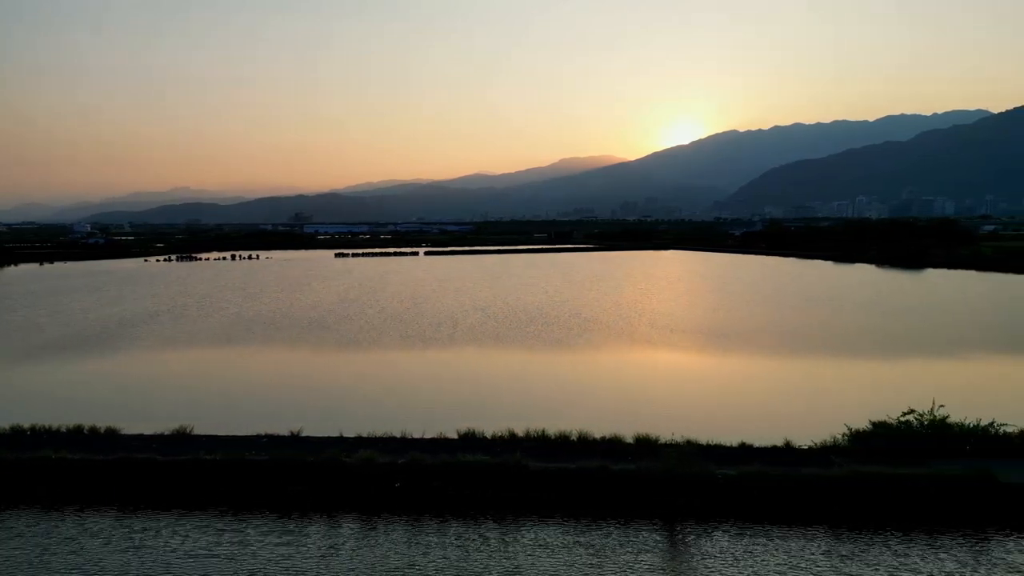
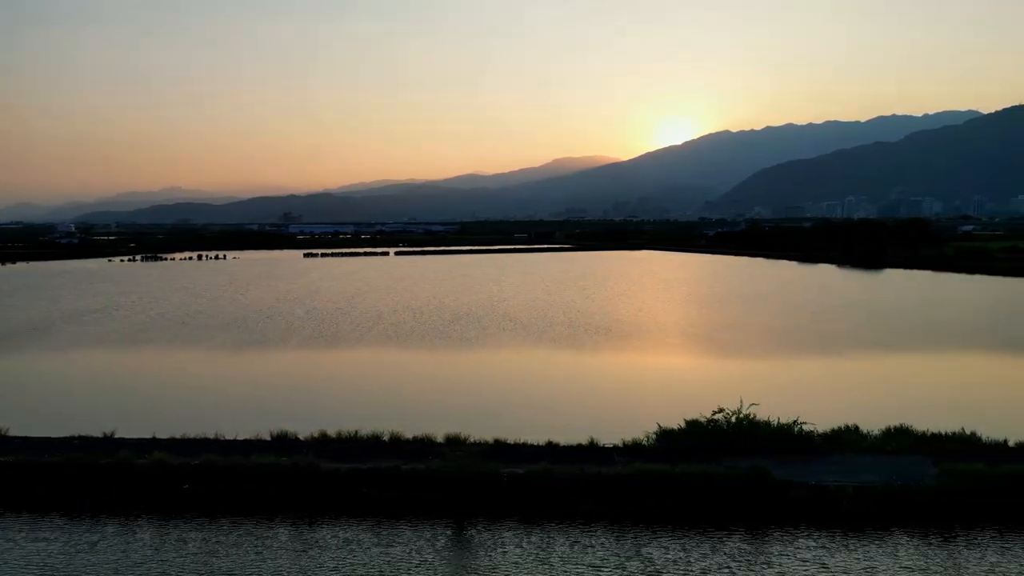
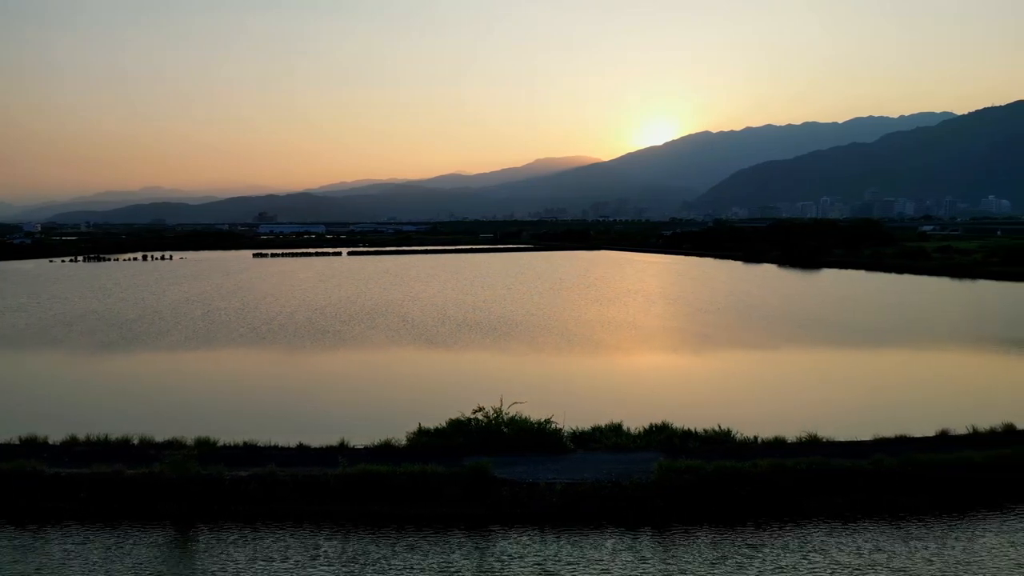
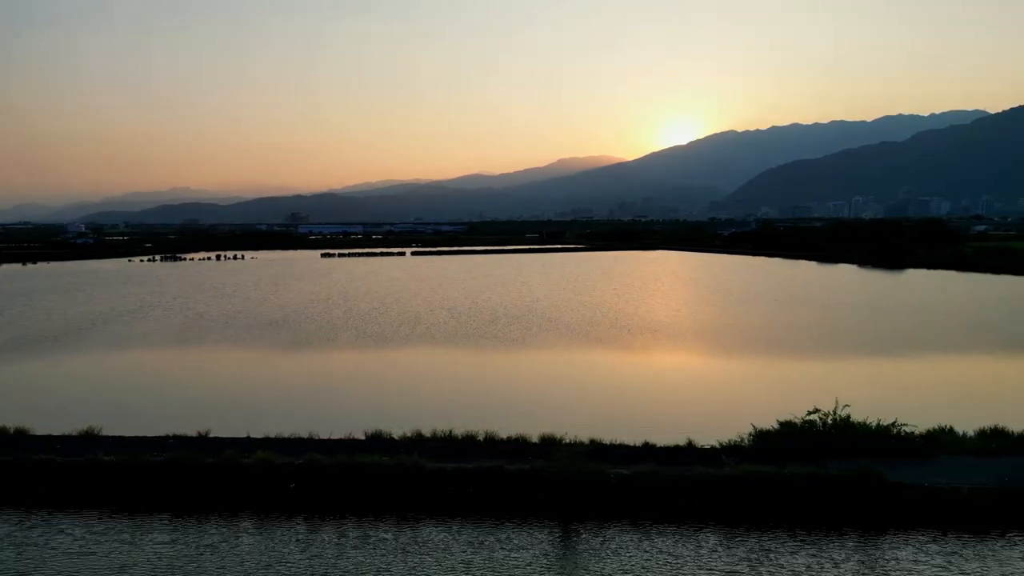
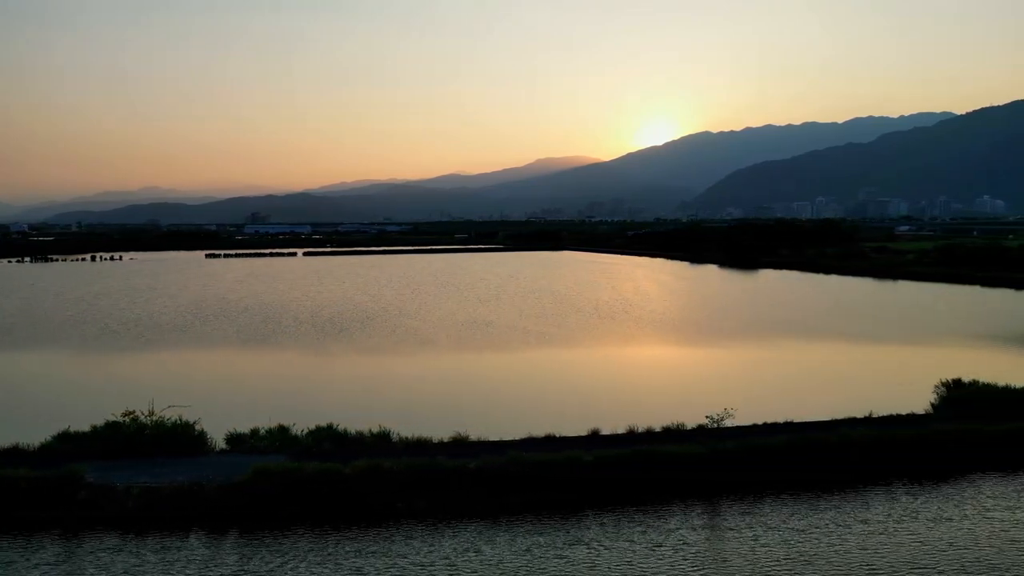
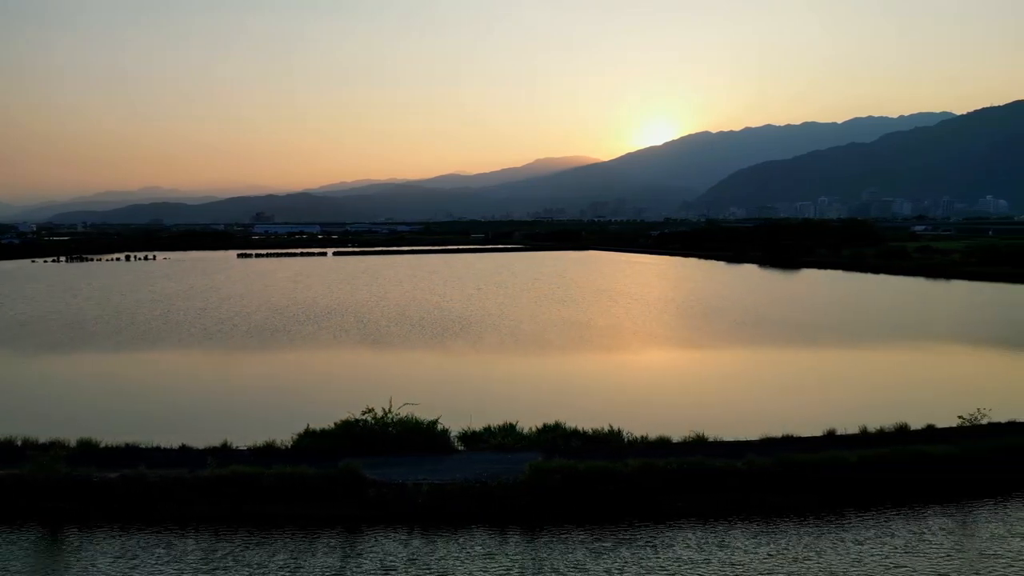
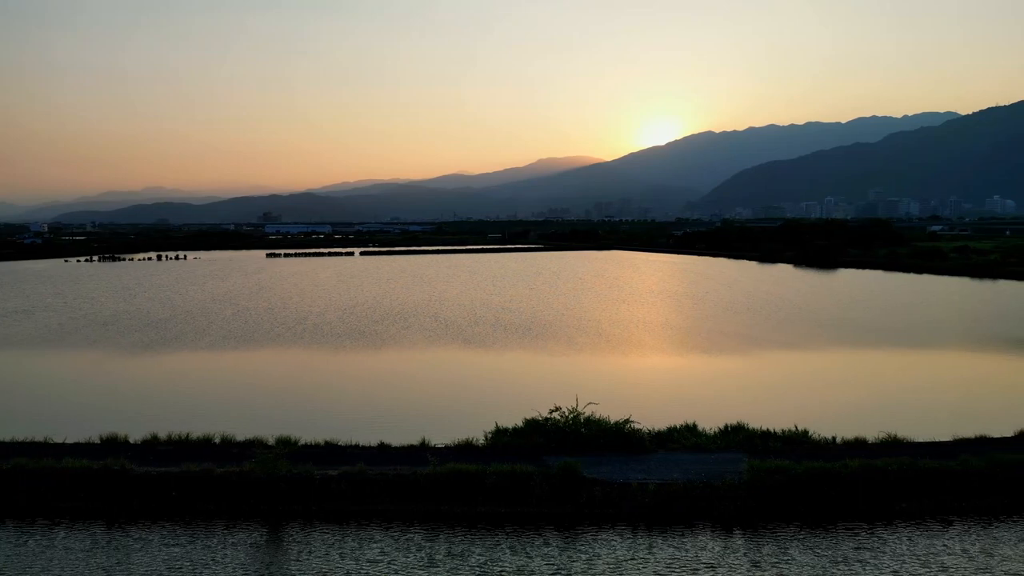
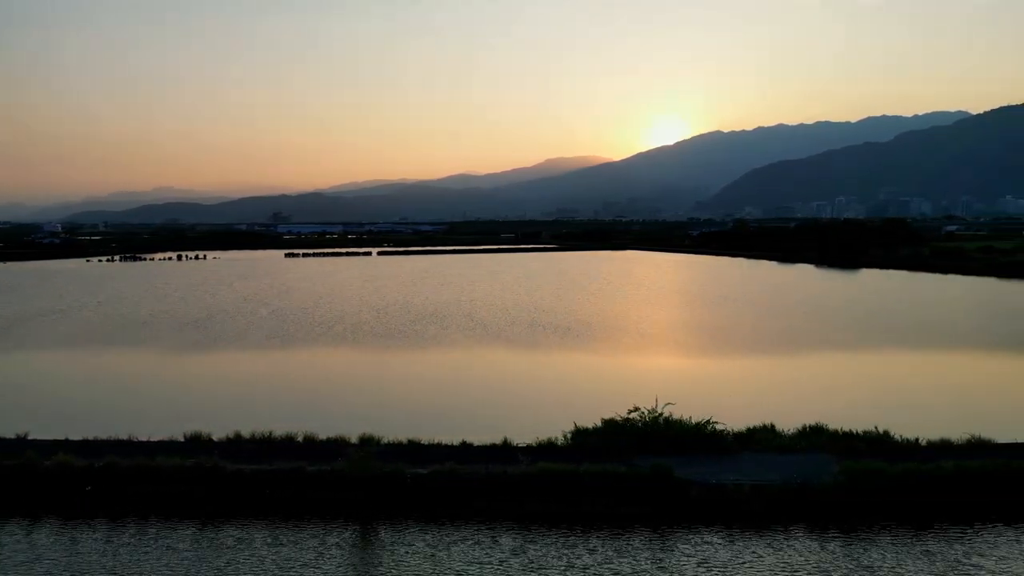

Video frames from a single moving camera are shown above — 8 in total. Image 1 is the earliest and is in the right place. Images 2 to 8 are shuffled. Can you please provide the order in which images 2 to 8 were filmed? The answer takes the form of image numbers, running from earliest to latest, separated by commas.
4, 2, 8, 7, 3, 6, 5
